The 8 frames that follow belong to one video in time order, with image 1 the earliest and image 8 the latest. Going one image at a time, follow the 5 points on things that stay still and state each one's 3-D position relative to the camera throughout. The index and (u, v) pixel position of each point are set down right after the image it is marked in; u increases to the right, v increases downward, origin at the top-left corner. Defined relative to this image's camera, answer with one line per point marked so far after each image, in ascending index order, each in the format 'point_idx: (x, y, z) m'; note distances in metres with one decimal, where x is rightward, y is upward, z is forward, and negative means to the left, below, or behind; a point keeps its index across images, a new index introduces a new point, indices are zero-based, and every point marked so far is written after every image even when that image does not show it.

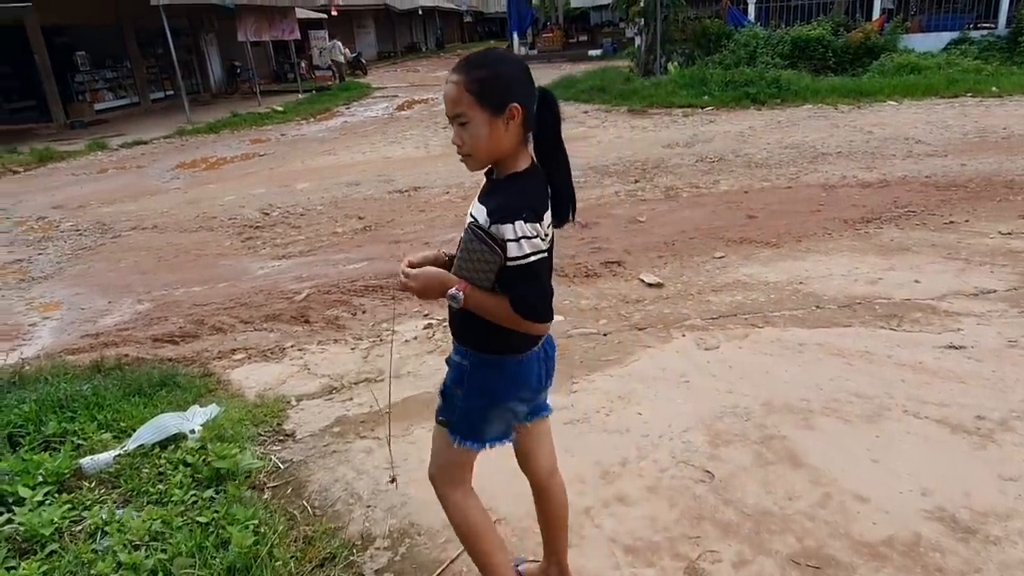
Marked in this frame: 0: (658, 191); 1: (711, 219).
0: (+1.5, +1.0, +7.5) m
1: (+1.8, +0.6, +6.5) m
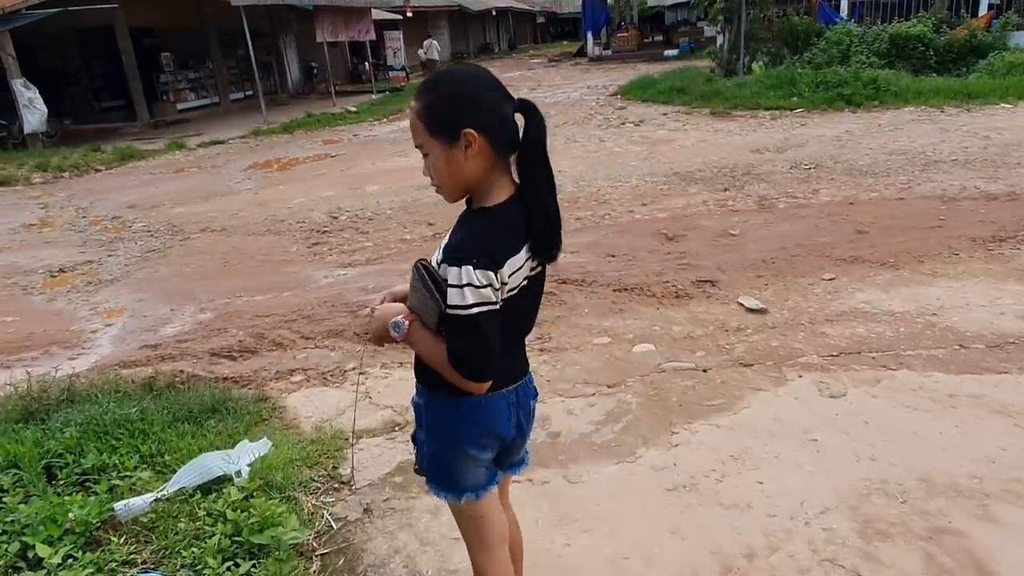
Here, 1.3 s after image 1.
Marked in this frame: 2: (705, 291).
0: (+2.2, +0.8, +6.9) m
1: (+2.4, +0.4, +5.9) m
2: (+1.3, 0.0, +4.9) m
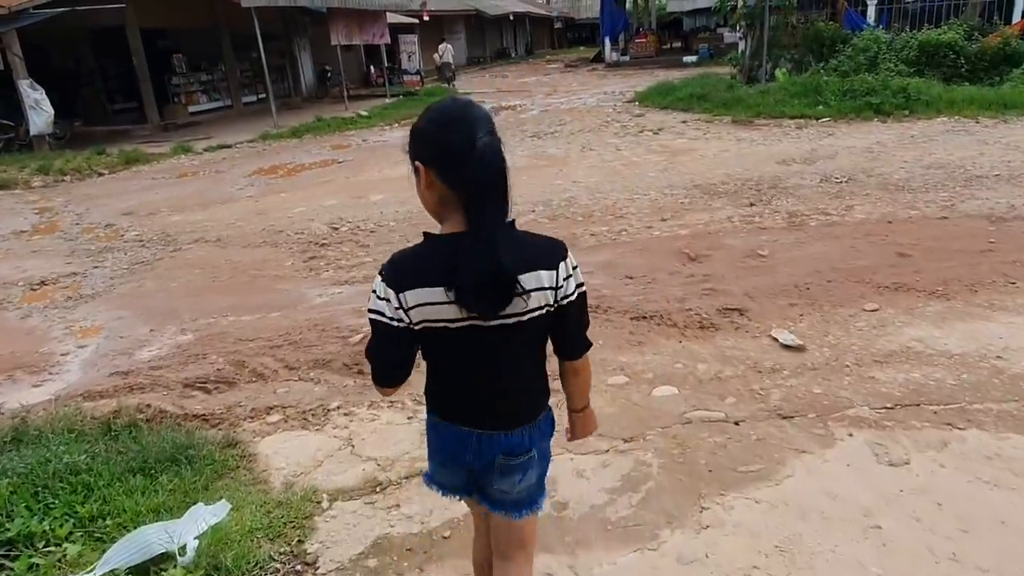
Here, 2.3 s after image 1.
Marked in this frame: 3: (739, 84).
0: (+2.3, +0.6, +6.3) m
1: (+2.5, +0.2, +5.3) m
2: (+1.3, -0.2, +4.4) m
3: (+4.6, +4.1, +14.8) m
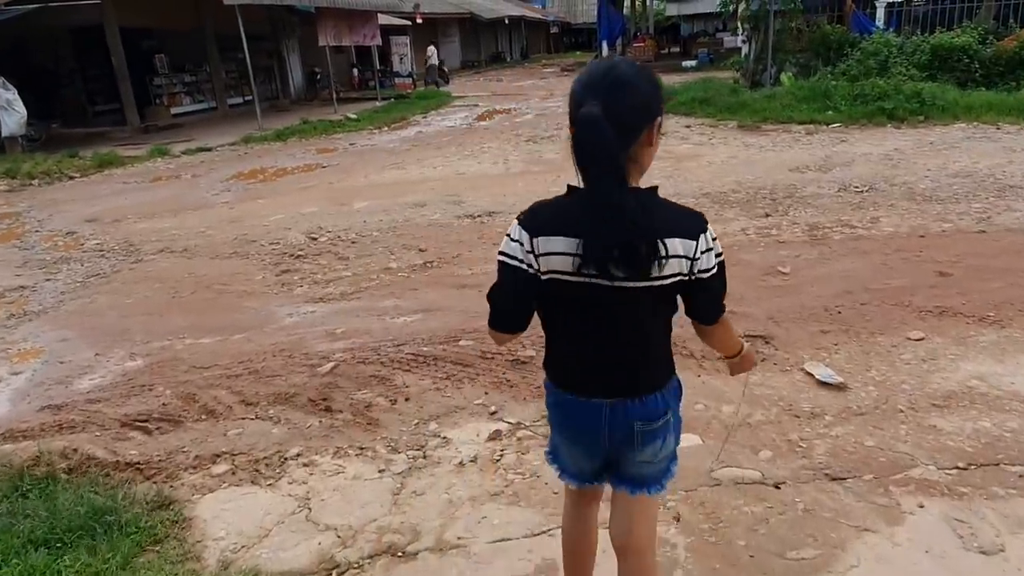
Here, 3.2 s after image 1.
0: (+2.3, +0.5, +5.8) m
1: (+2.4, +0.1, +4.8) m
2: (+1.3, -0.3, +3.8) m
3: (+4.5, +3.9, +14.3) m
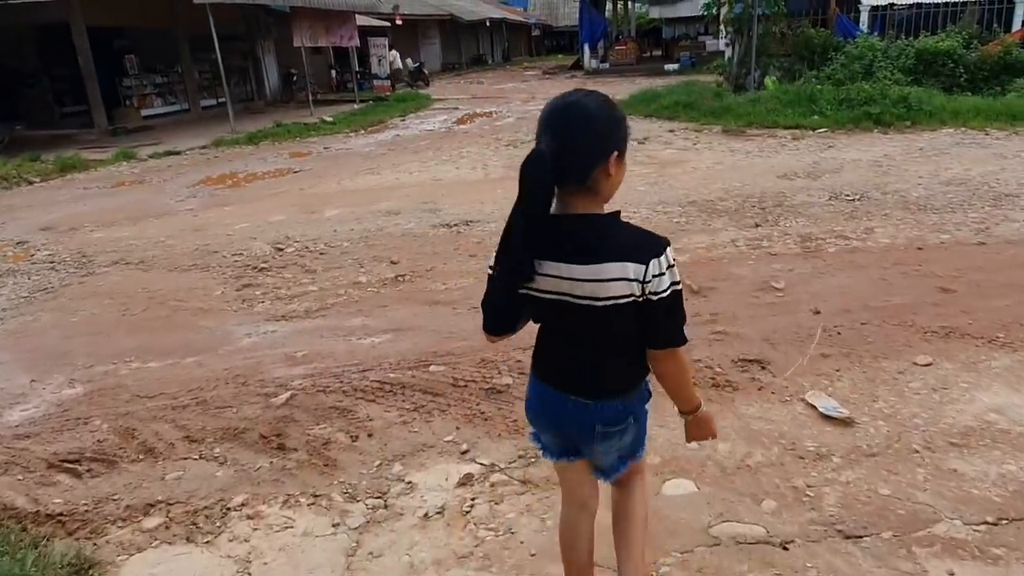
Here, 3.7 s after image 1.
0: (+2.1, +0.4, +5.5) m
1: (+2.3, 0.0, +4.5) m
2: (+1.2, -0.4, +3.5) m
3: (+4.1, +3.7, +14.1) m
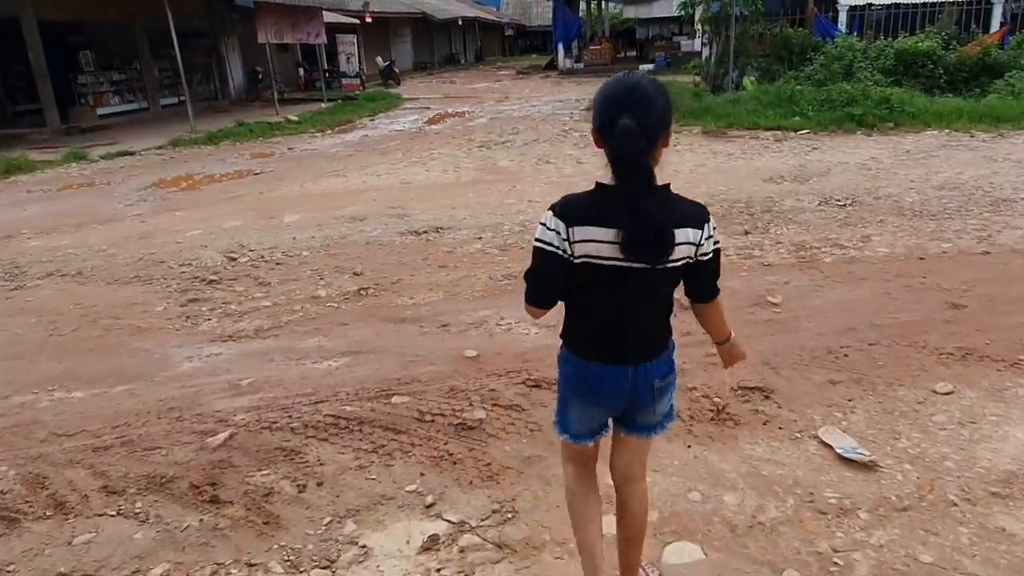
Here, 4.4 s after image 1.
0: (+1.9, +0.3, +5.2) m
1: (+2.1, -0.1, +4.2) m
2: (+1.0, -0.5, +3.1) m
3: (+3.6, +3.6, +13.8) m
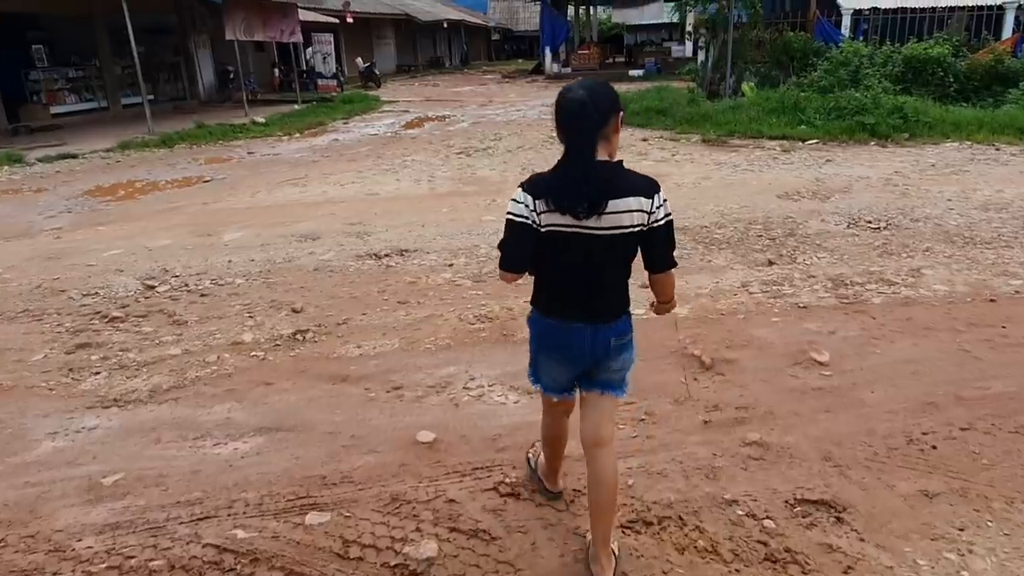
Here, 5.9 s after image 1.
0: (+1.8, 0.0, +4.2) m
1: (+2.0, -0.3, +3.2) m
2: (+0.9, -0.8, +2.2) m
3: (+3.3, +3.3, +12.9) m
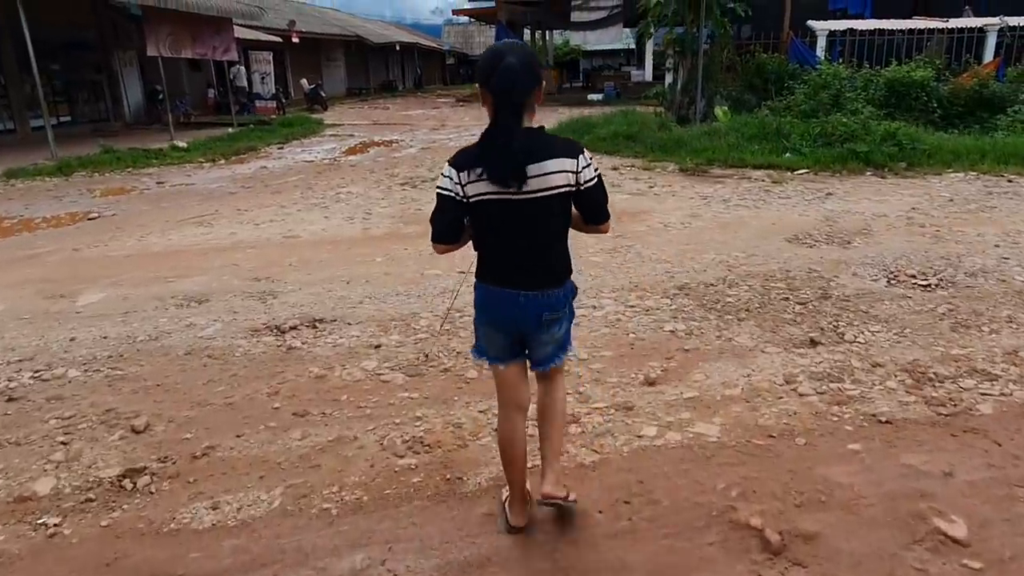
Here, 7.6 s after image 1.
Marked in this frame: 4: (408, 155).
0: (+1.6, -0.4, +3.0) m
1: (+1.9, -0.7, +2.0) m
2: (+0.9, -1.1, +0.8) m
3: (+2.6, +2.6, +11.8) m
4: (-1.5, +1.9, +10.9) m
